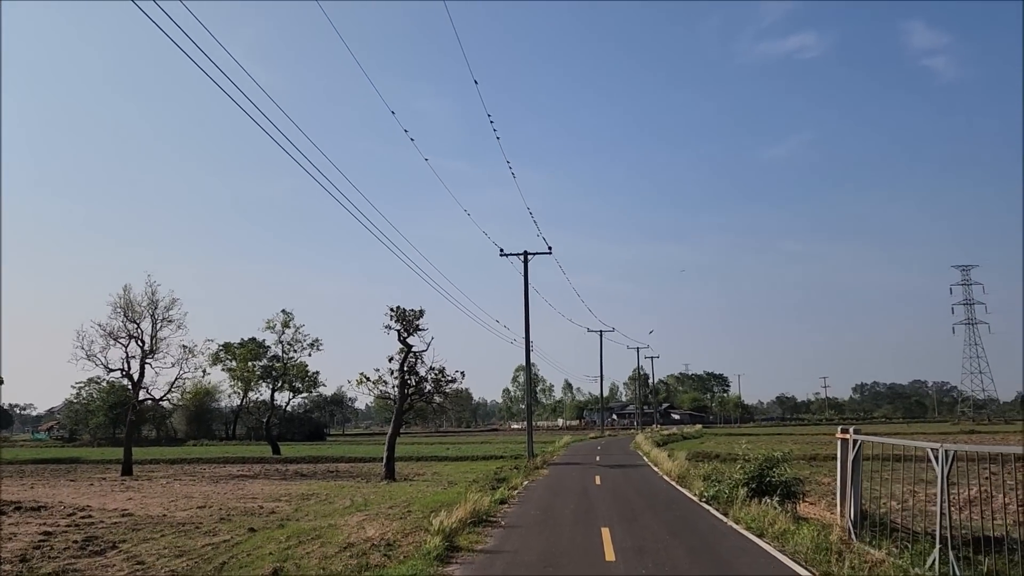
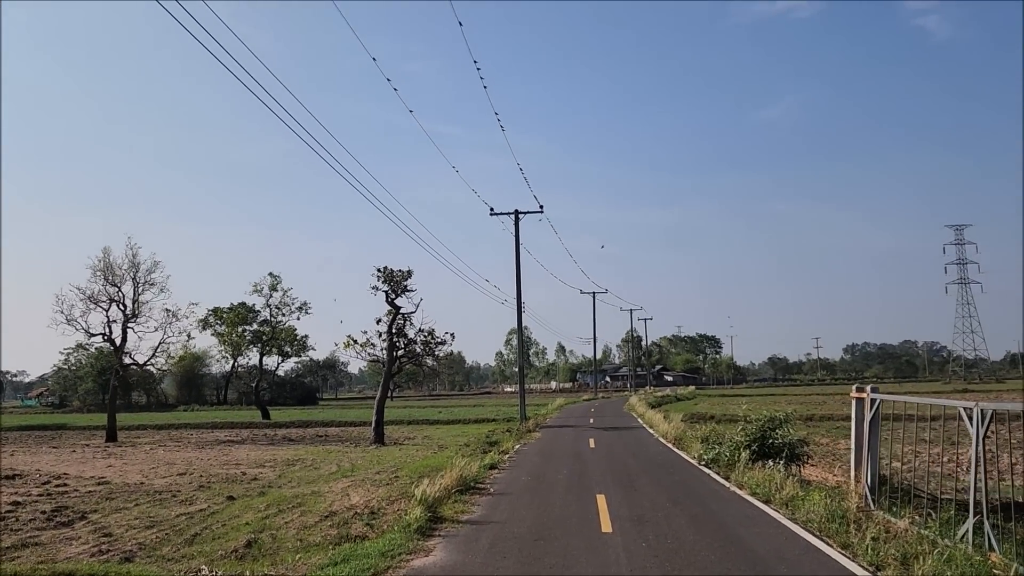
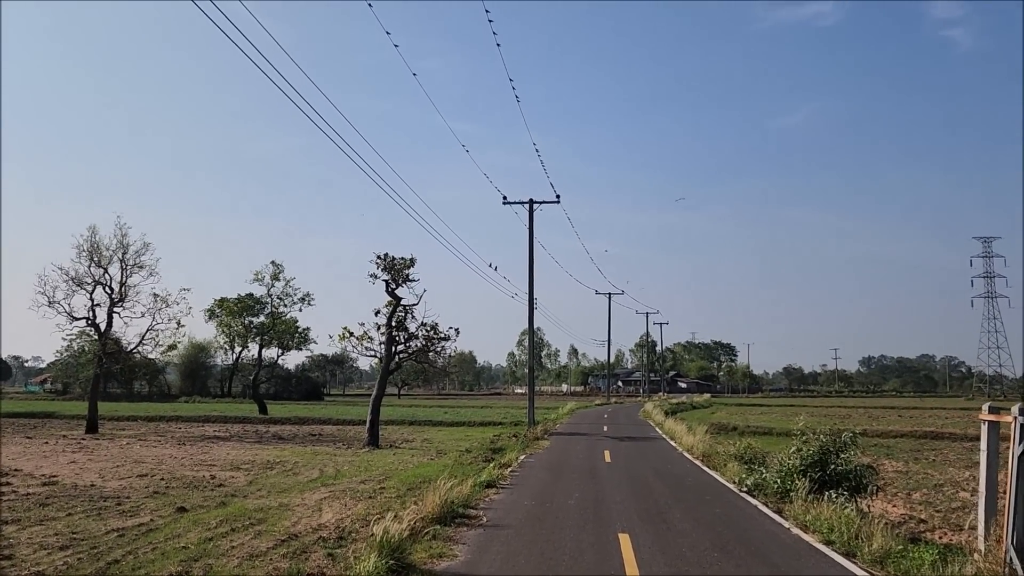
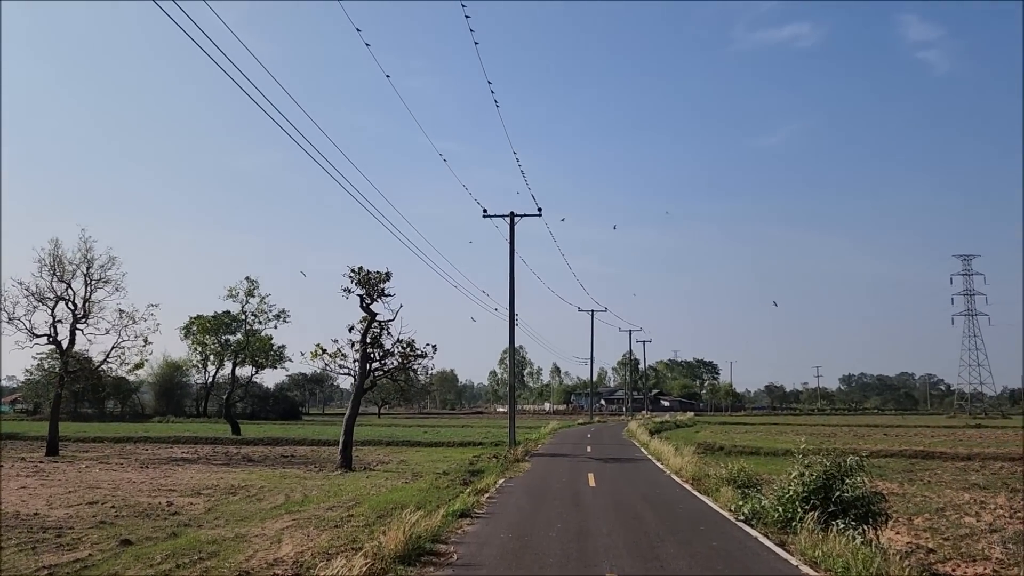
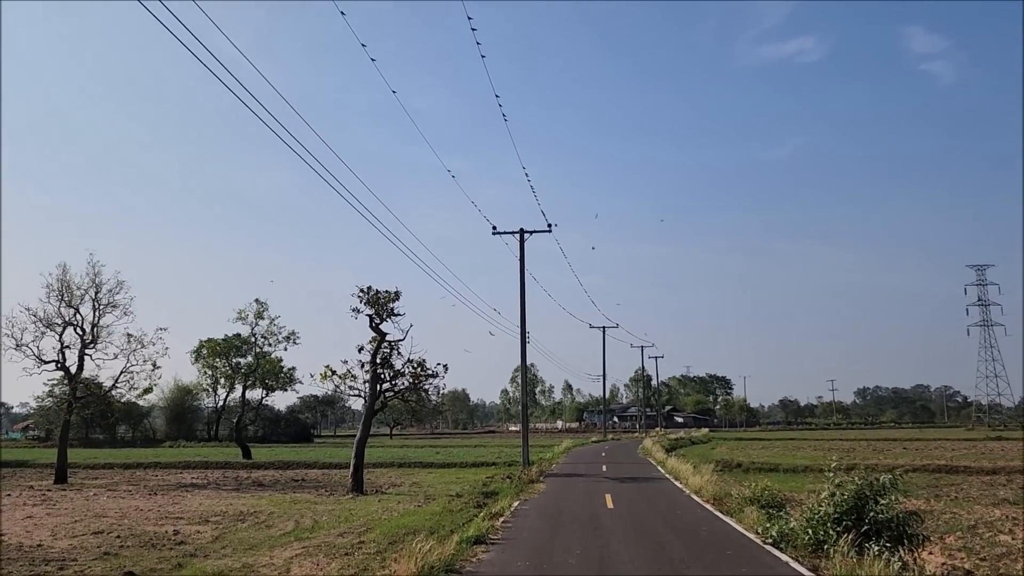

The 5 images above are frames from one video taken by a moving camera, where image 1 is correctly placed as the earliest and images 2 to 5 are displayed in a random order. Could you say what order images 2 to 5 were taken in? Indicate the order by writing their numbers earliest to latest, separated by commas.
2, 3, 4, 5
